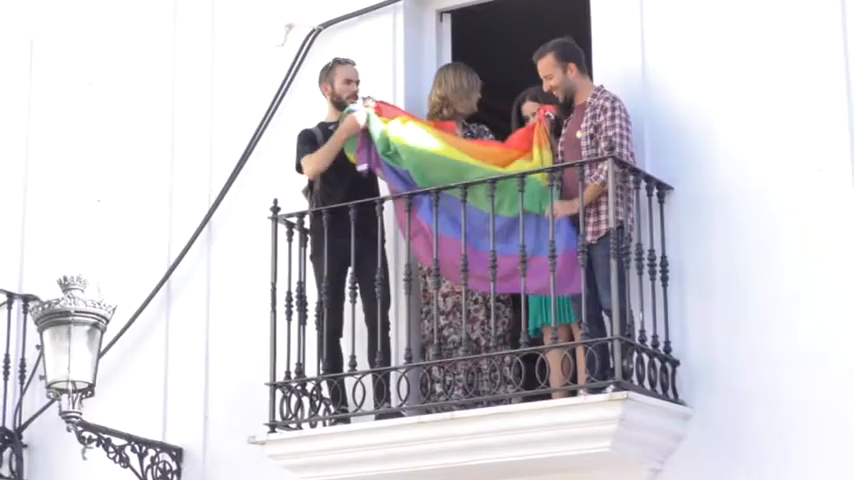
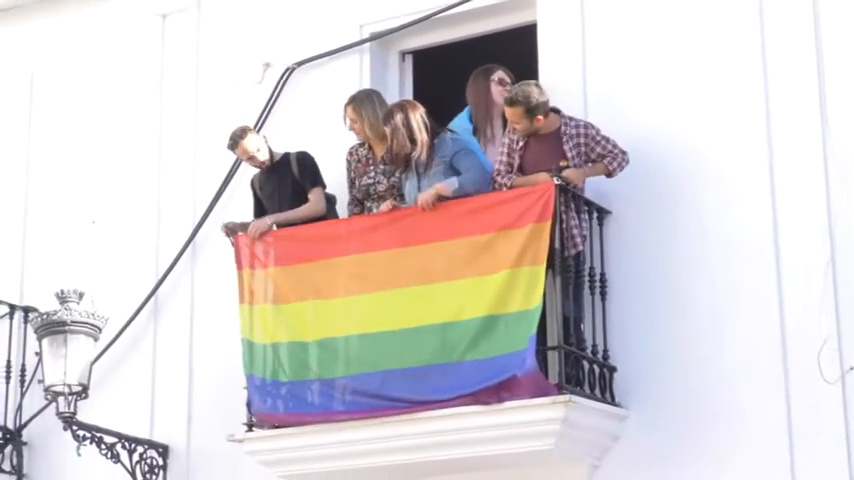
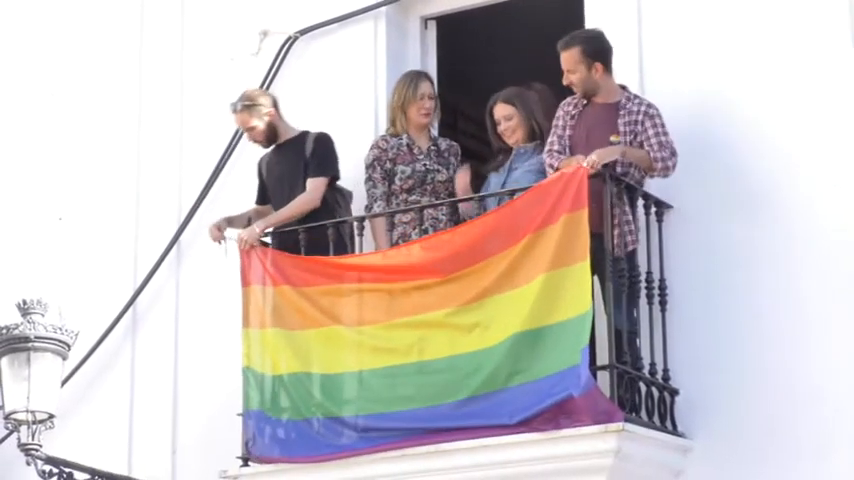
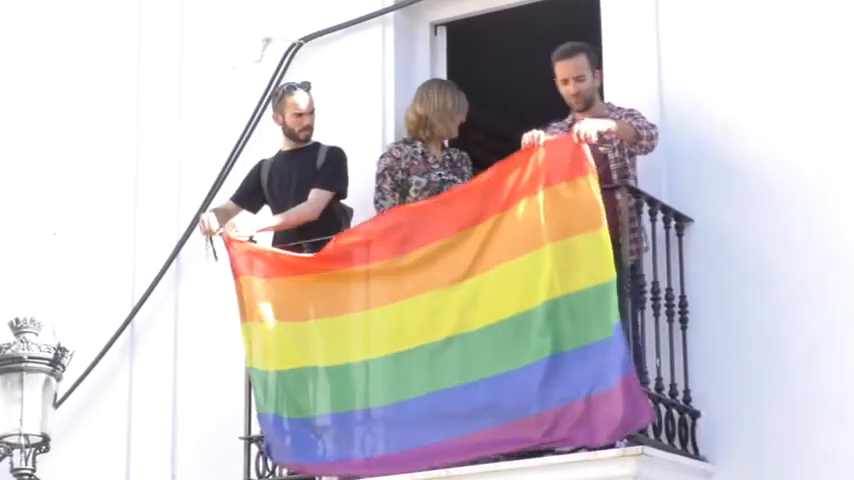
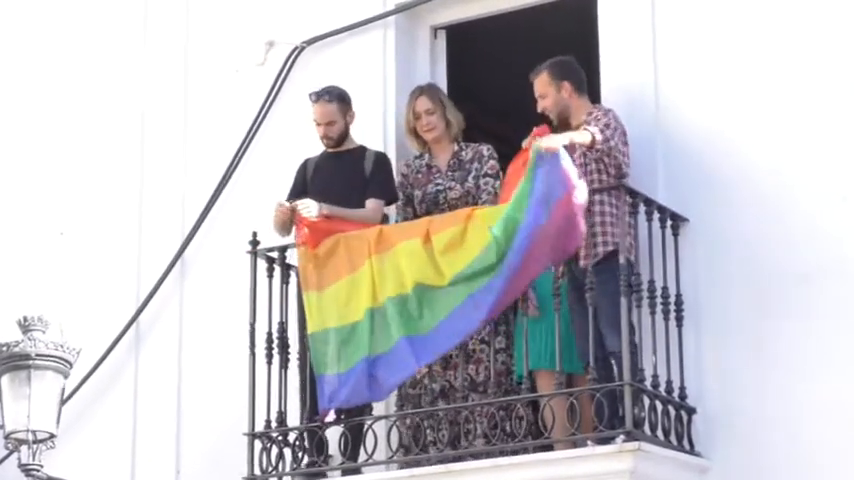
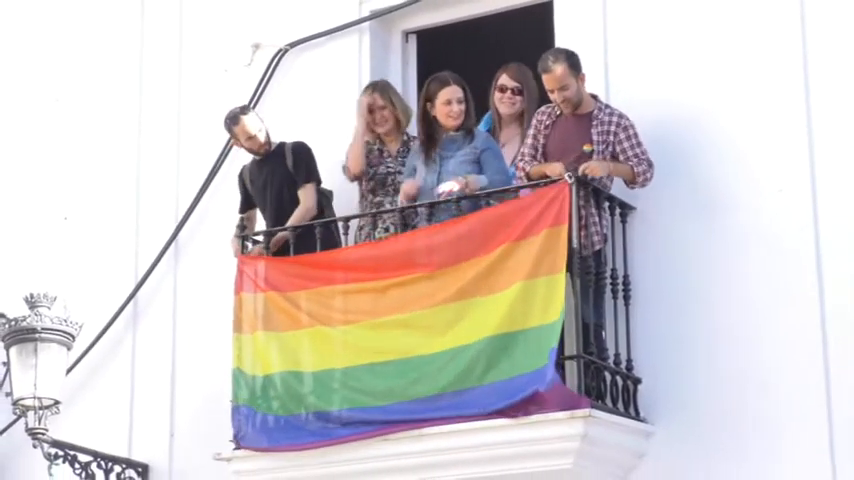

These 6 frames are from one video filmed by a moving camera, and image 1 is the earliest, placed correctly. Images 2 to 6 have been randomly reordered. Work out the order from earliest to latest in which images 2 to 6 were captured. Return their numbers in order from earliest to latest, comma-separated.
5, 4, 3, 6, 2
